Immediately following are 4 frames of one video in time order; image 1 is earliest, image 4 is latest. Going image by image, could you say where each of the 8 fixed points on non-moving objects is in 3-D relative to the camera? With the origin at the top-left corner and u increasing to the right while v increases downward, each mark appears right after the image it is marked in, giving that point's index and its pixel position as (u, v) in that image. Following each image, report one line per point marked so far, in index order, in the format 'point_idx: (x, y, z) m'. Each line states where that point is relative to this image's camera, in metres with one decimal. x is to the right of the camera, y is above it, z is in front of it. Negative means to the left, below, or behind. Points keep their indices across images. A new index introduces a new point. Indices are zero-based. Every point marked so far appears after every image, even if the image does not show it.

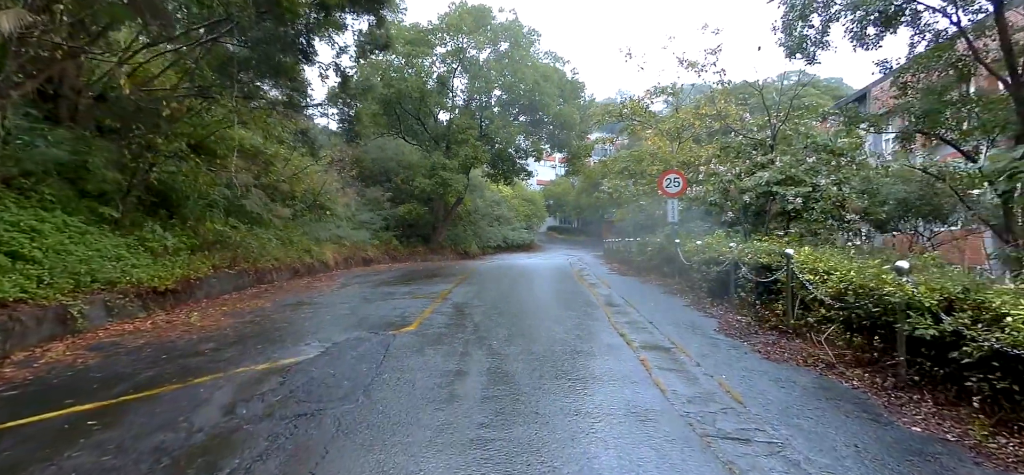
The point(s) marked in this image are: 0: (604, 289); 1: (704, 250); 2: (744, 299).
0: (+1.9, -1.1, +9.9) m
1: (+3.6, -0.2, +8.8) m
2: (+3.4, -0.9, +6.8) m
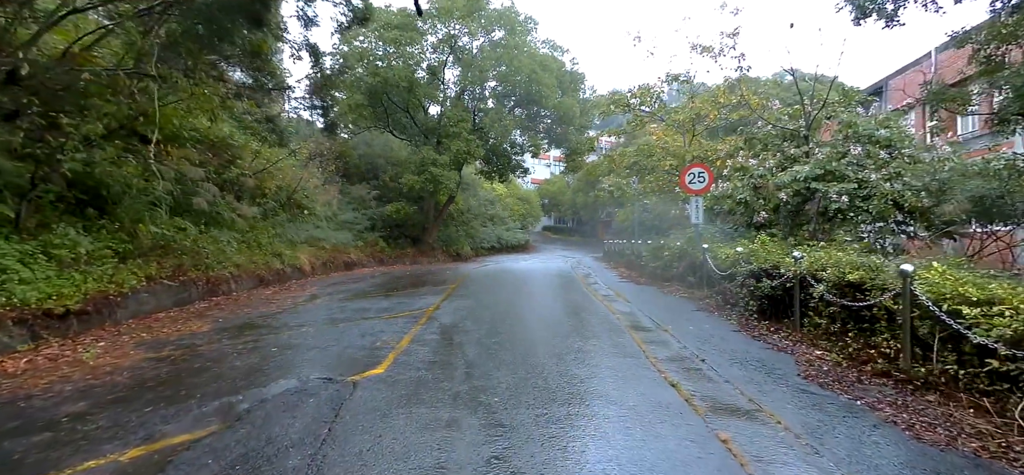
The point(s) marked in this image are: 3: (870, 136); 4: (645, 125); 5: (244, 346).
0: (+1.9, -1.2, +8.2) m
1: (+3.6, -0.3, +7.2) m
2: (+3.4, -1.0, +5.2) m
3: (+7.8, +2.2, +10.1) m
4: (+4.8, +4.1, +16.8) m
5: (-3.3, -1.3, +5.6) m
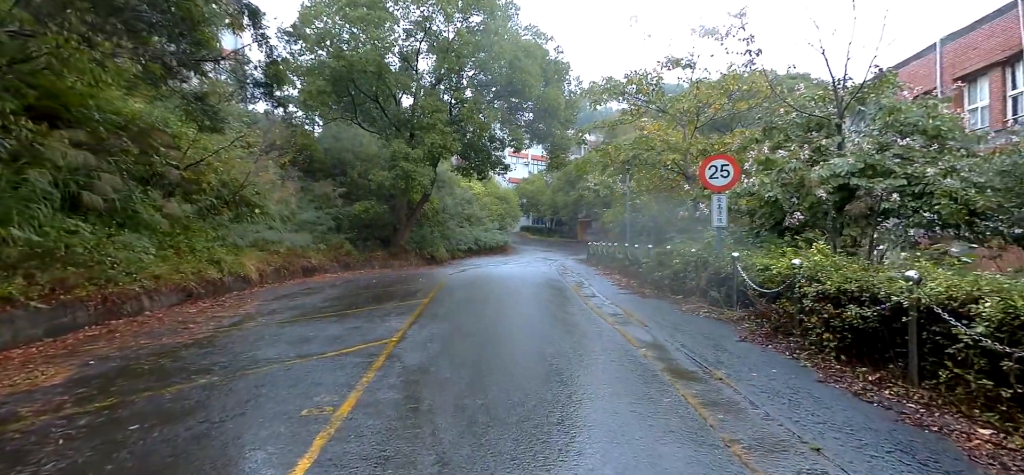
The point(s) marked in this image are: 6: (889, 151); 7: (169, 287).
0: (+1.8, -1.3, +6.5) m
1: (+3.5, -0.4, +5.5) m
2: (+3.4, -1.1, +3.5) m
3: (+7.5, +2.1, +8.6) m
4: (+4.2, +4.0, +15.2) m
5: (-3.3, -1.4, +3.6) m
6: (+6.8, +1.6, +8.4) m
7: (-6.9, -1.0, +9.4) m
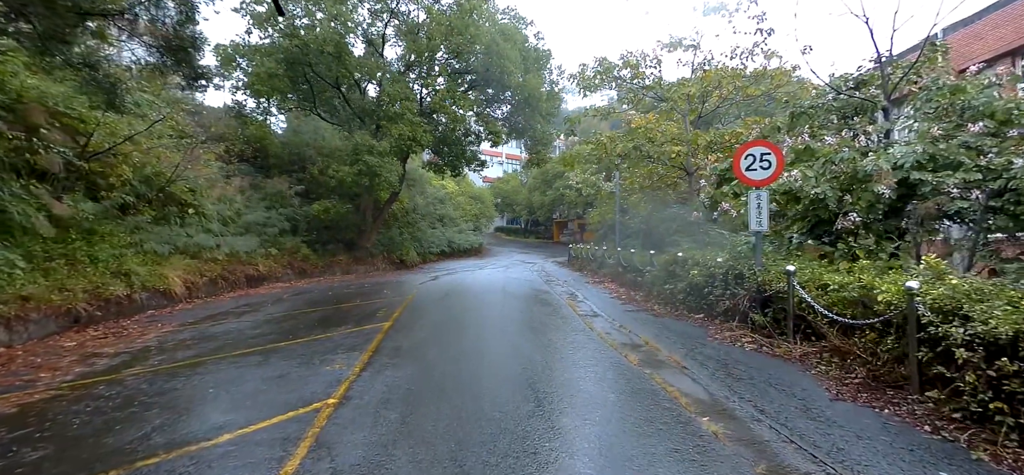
0: (+1.7, -1.4, +4.7) m
1: (+3.4, -0.5, +3.9) m
2: (+3.5, -1.2, +1.8) m
3: (+7.3, +2.0, +7.2) m
4: (+3.6, +3.9, +13.5) m
5: (-3.2, -1.5, +1.6) m
6: (+6.6, +1.5, +6.9) m
7: (-7.2, -1.2, +7.2) m
